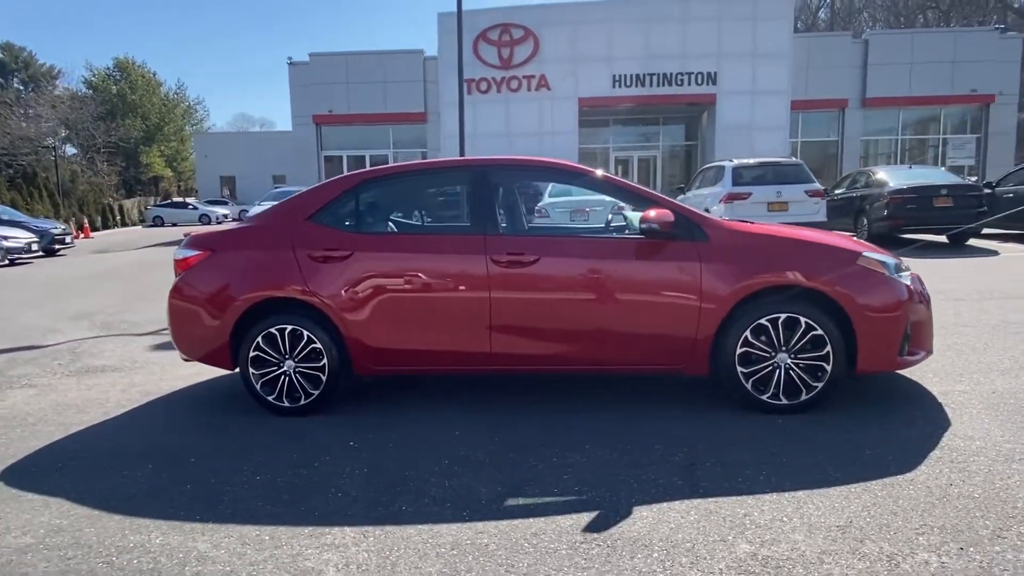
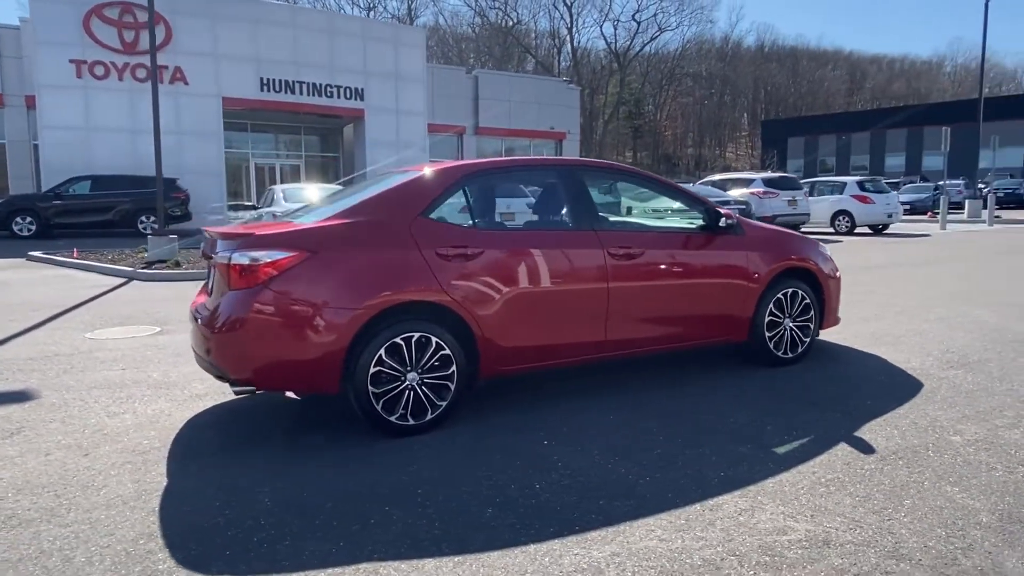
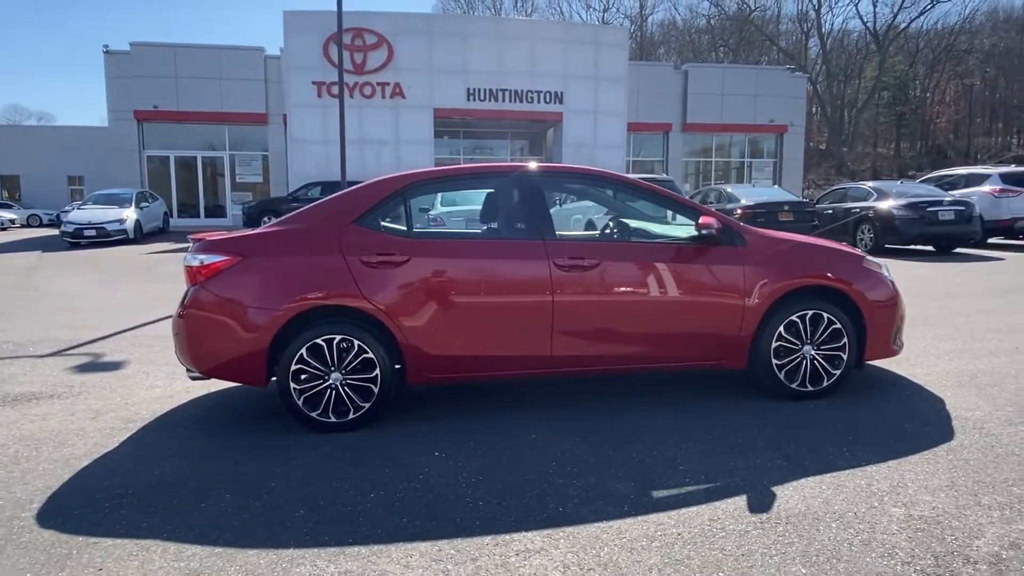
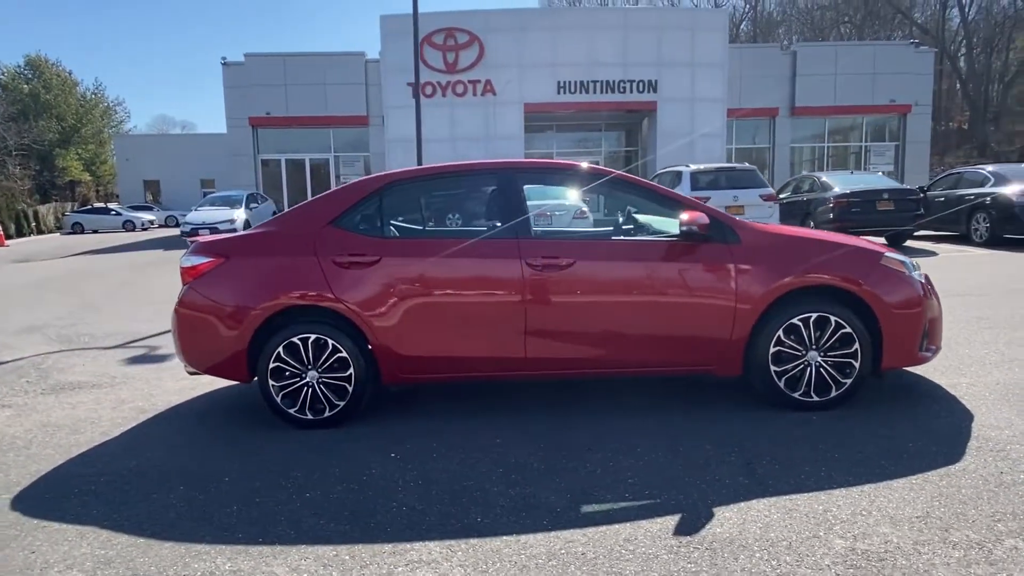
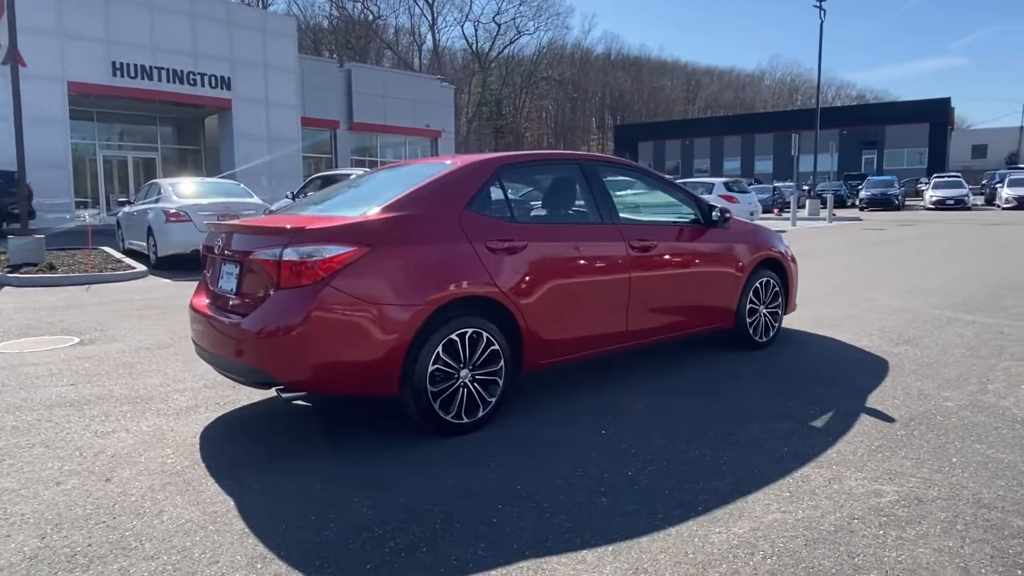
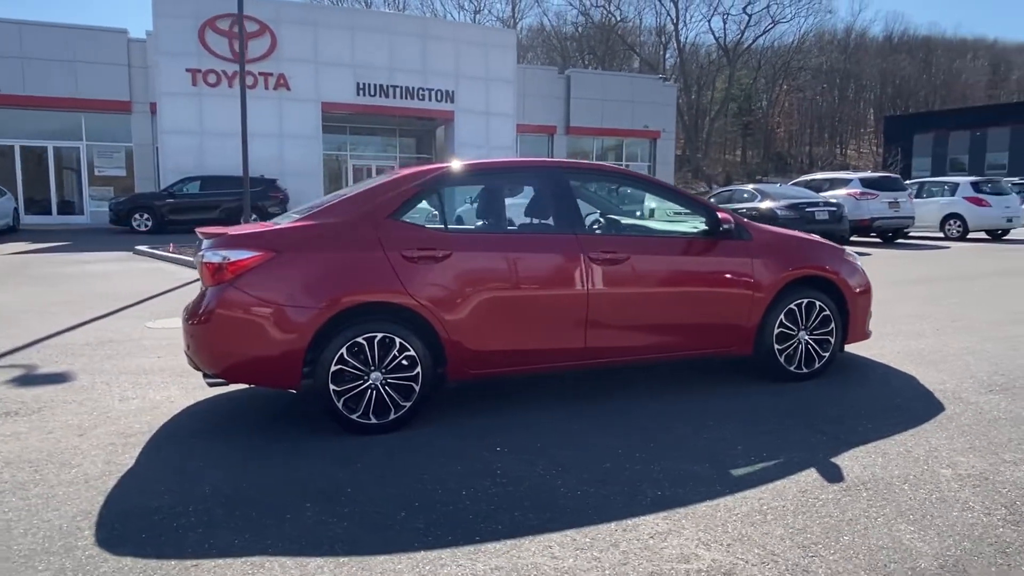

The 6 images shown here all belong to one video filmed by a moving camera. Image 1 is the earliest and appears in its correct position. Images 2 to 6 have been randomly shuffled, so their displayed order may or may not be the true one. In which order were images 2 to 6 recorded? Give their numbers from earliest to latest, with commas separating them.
4, 3, 6, 2, 5
